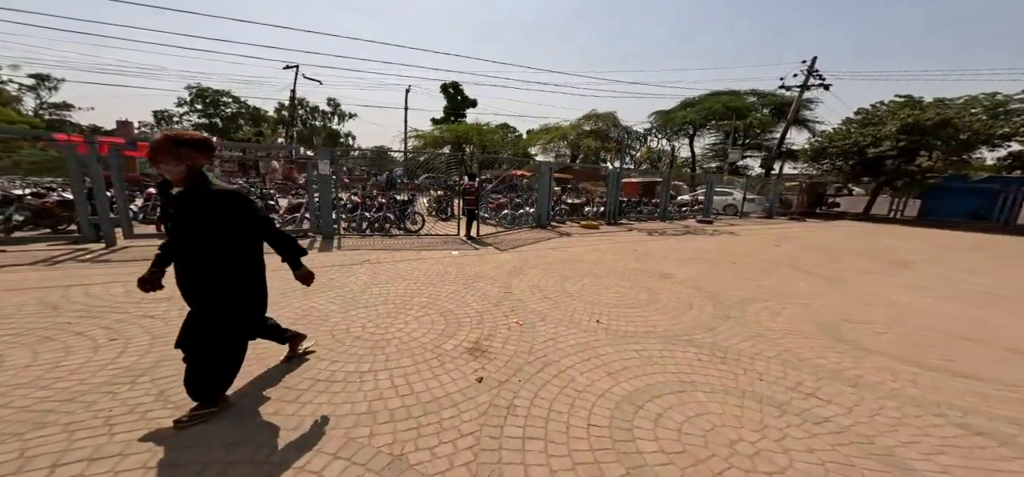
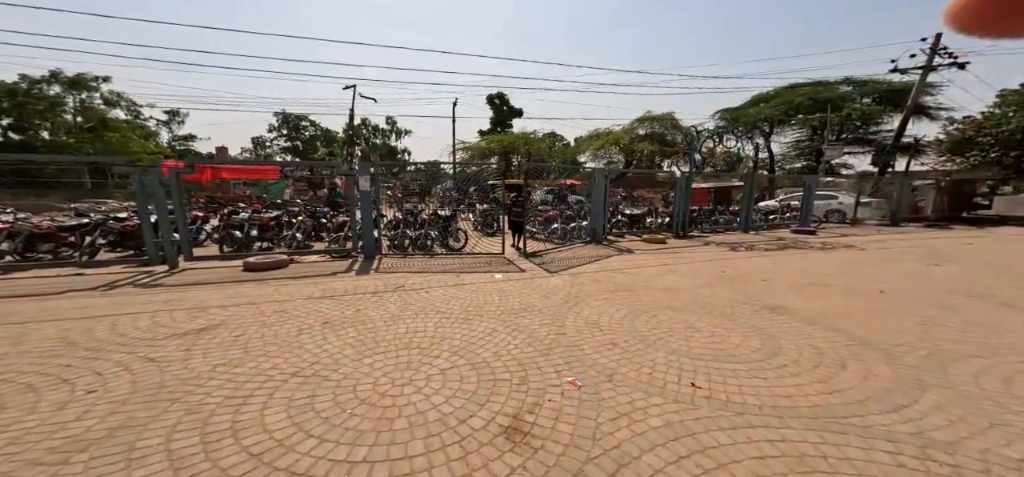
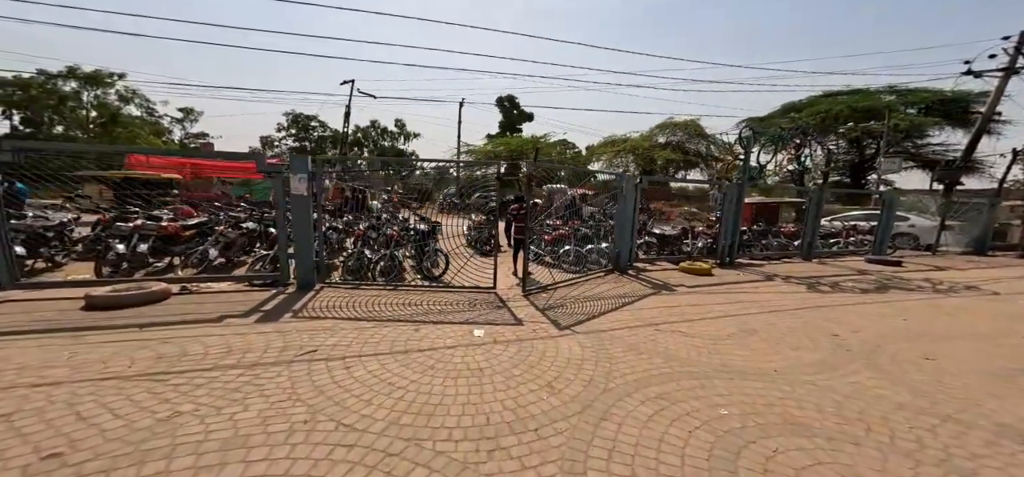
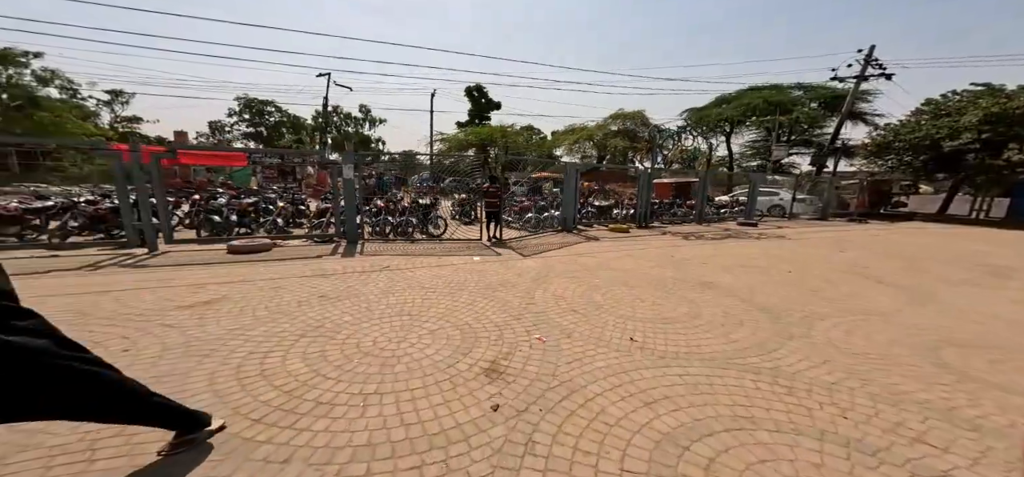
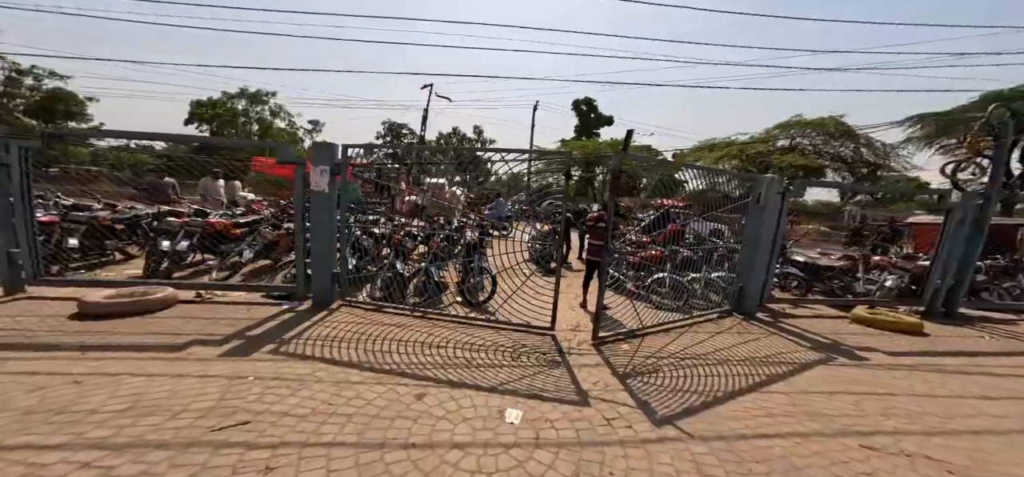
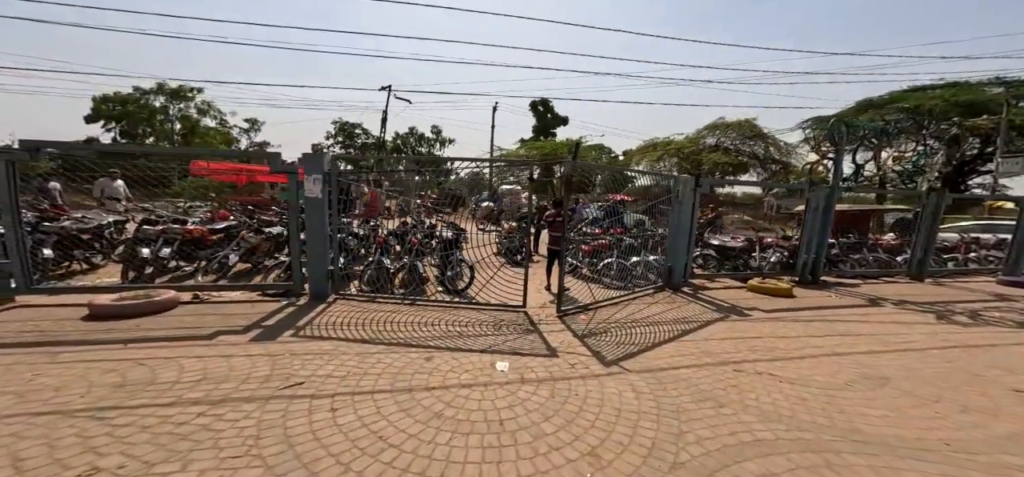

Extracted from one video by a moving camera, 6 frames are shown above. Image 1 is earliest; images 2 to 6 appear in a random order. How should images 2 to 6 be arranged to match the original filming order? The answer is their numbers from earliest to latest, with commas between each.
4, 2, 3, 6, 5
